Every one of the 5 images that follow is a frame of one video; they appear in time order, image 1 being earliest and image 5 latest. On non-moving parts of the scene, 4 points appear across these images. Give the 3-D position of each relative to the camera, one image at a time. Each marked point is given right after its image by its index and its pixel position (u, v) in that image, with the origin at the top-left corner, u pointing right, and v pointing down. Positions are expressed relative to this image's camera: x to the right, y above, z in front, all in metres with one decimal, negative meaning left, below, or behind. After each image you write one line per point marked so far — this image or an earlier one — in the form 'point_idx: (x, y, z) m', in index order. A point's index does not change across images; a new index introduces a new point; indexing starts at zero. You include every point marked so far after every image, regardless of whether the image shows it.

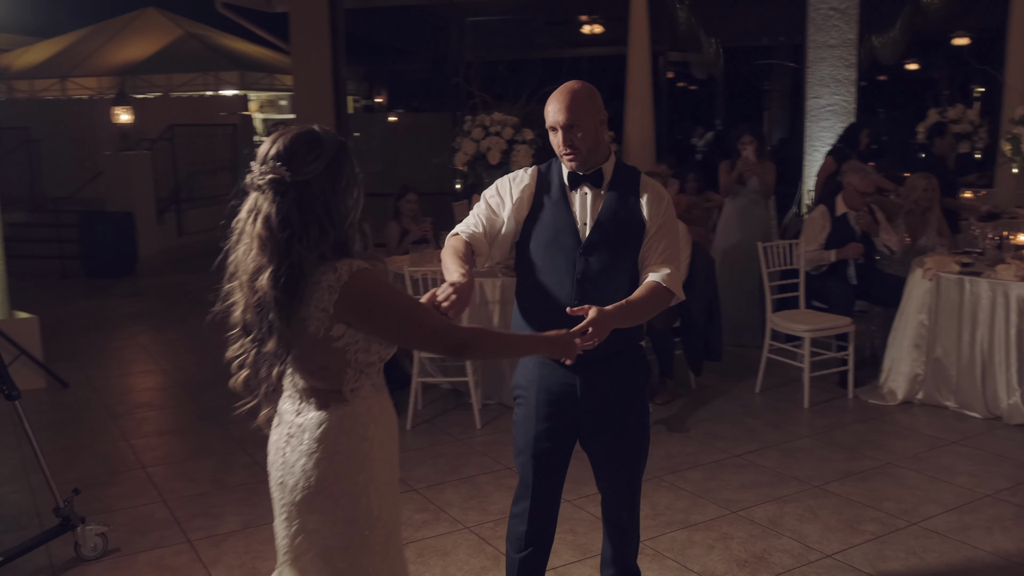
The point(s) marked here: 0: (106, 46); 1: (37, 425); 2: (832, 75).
0: (-5.8, +3.5, +13.6) m
1: (-2.6, -0.7, +5.1) m
2: (+2.9, +1.9, +8.5) m
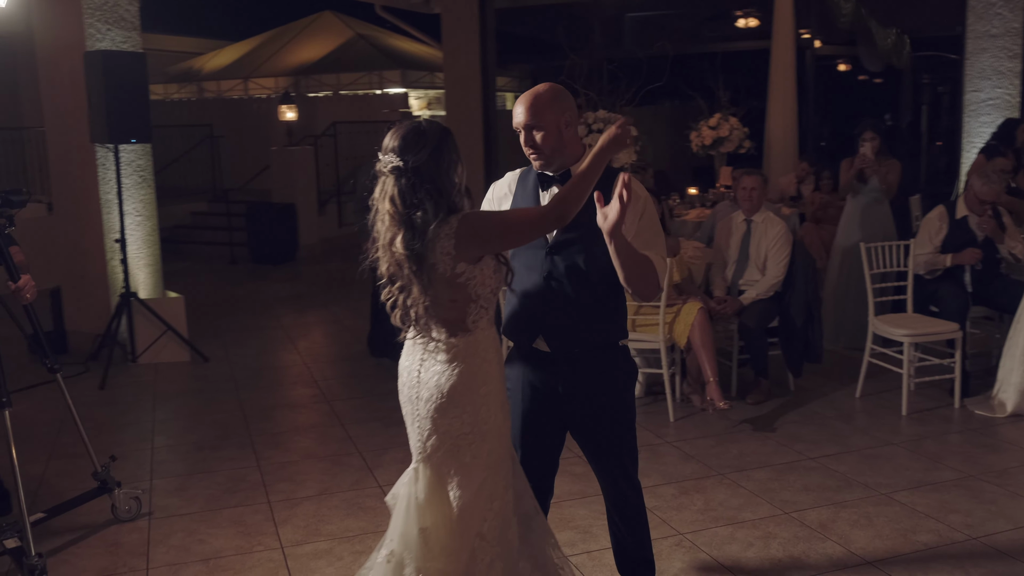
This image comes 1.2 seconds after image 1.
0: (-3.5, +3.7, +14.6) m
1: (-2.0, -0.6, +5.7) m
2: (+4.0, +1.9, +8.0) m
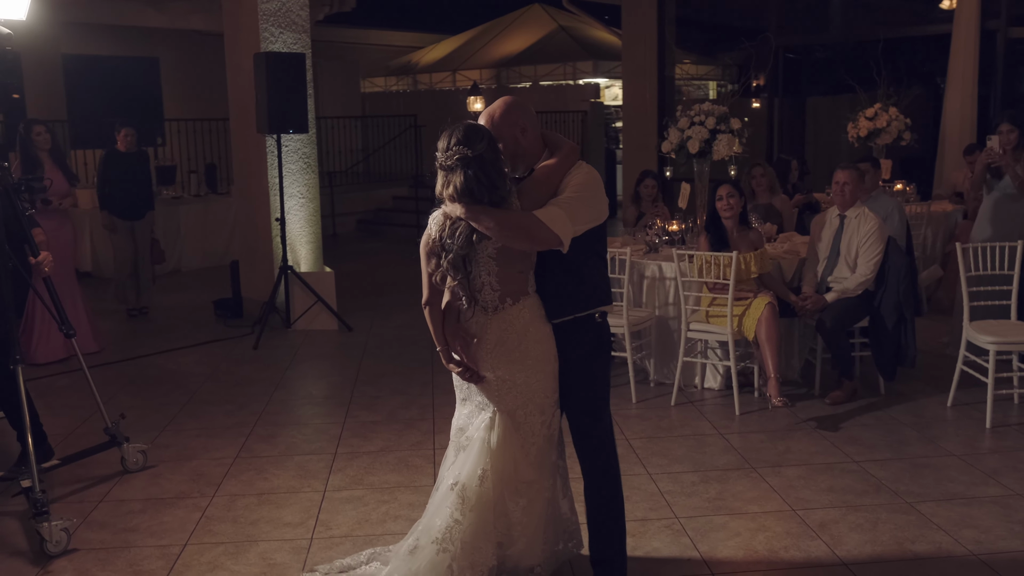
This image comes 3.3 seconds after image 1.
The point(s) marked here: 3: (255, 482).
0: (-0.4, +4.0, +15.3) m
1: (-1.4, -0.5, +6.4) m
2: (+5.2, +1.8, +7.1) m
3: (-1.1, -0.8, +4.1) m
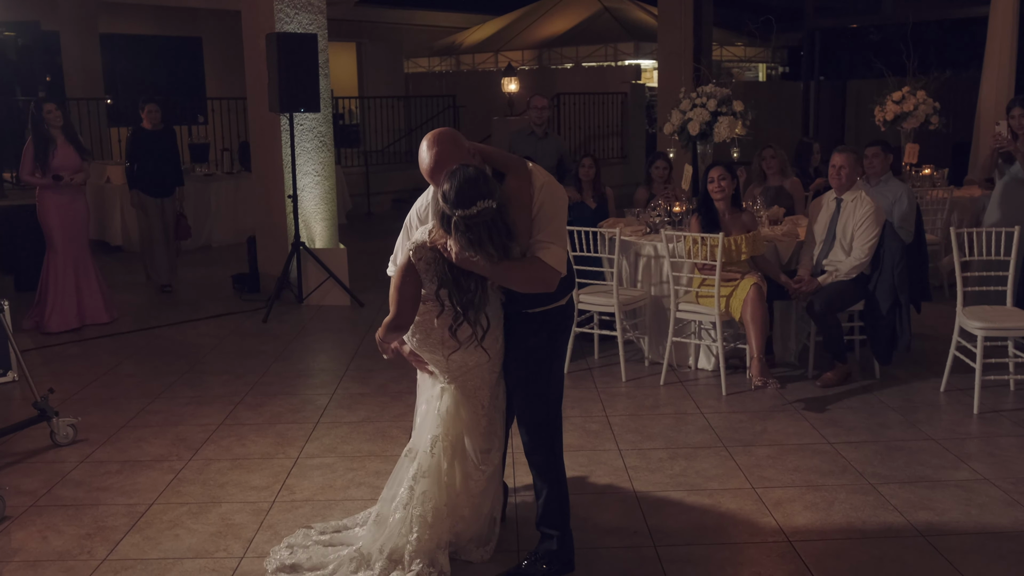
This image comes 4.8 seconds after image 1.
0: (+0.3, +4.3, +15.3) m
1: (-1.3, -0.3, +6.5) m
2: (+5.3, +1.9, +6.7) m
3: (-1.2, -0.7, +4.2) m
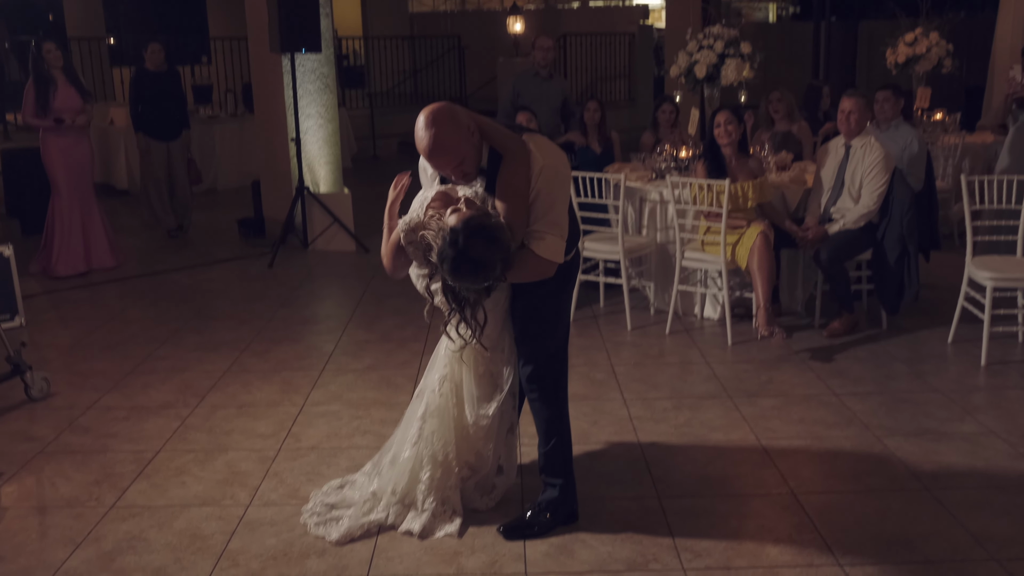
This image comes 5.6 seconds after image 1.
0: (+0.4, +5.2, +14.9) m
1: (-1.3, +0.1, +6.5) m
2: (+5.3, +2.2, +6.5) m
3: (-1.2, -0.5, +4.2) m
